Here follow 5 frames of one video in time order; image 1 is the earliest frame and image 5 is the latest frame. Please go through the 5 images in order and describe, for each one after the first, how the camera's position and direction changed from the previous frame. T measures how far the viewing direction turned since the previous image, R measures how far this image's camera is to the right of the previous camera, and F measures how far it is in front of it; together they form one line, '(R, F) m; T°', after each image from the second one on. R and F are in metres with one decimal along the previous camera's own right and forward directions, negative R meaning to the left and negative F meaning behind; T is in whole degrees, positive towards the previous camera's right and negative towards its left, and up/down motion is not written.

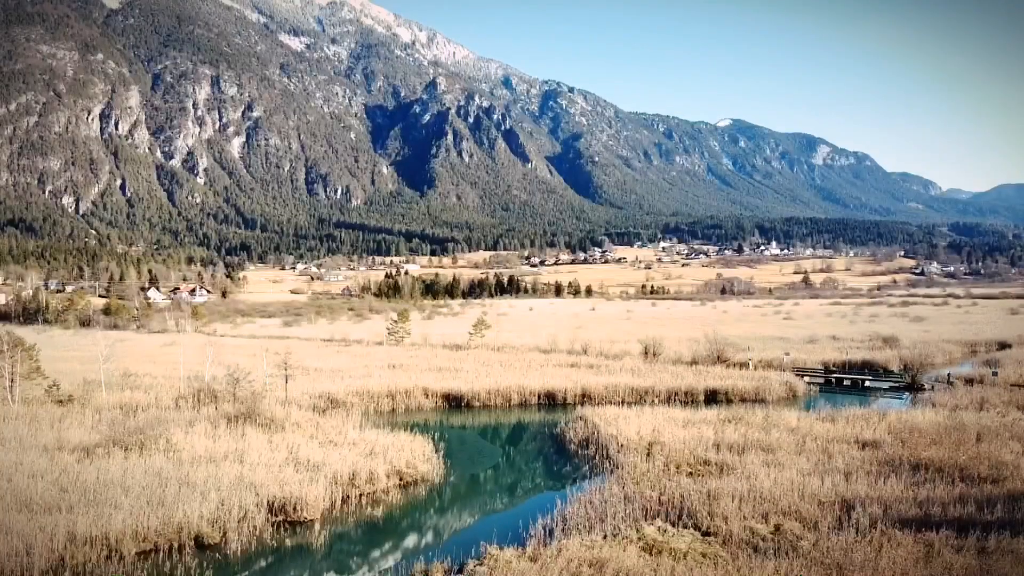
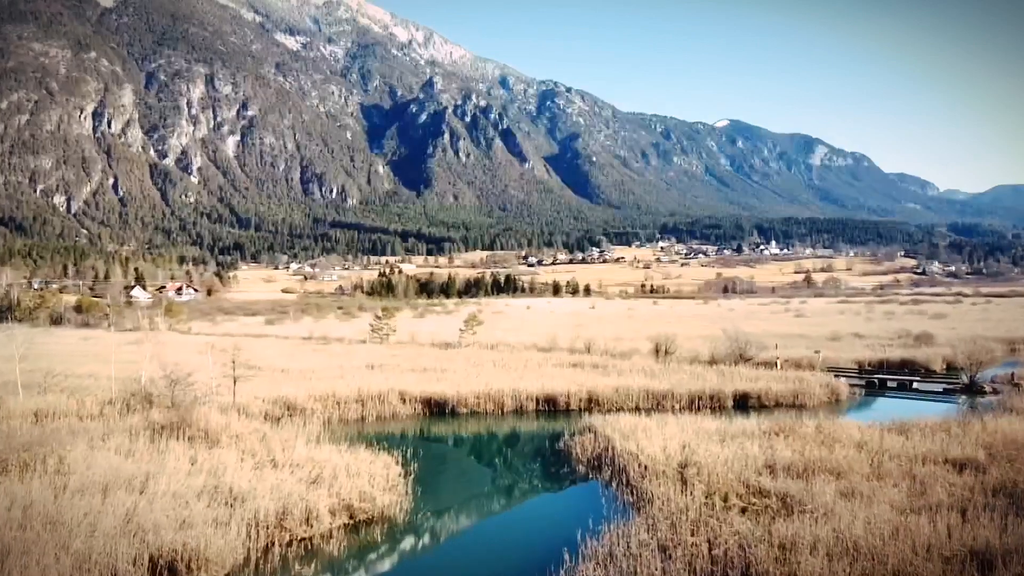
(+0.1, +3.9) m; 0°
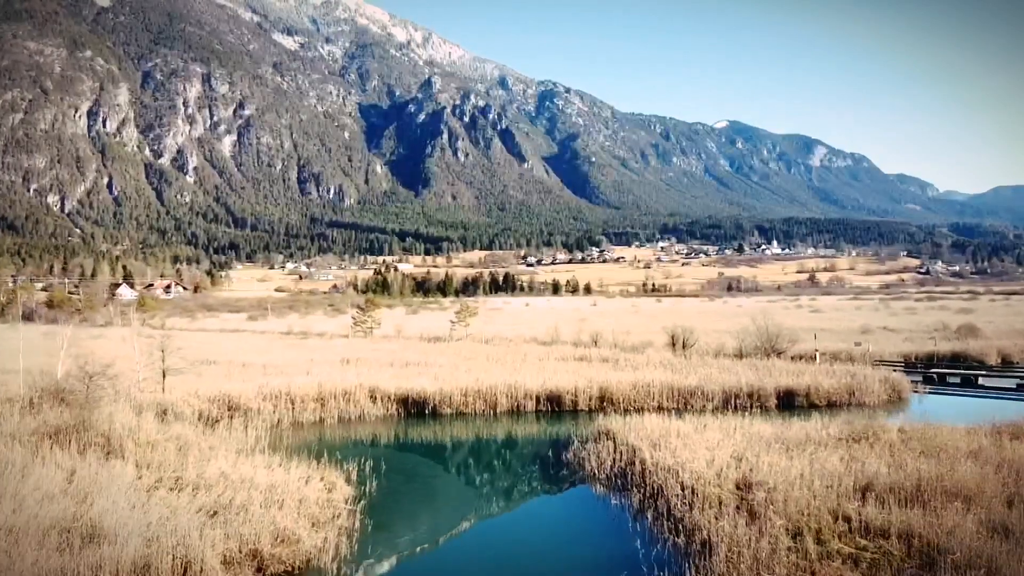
(+0.1, +3.7) m; 0°
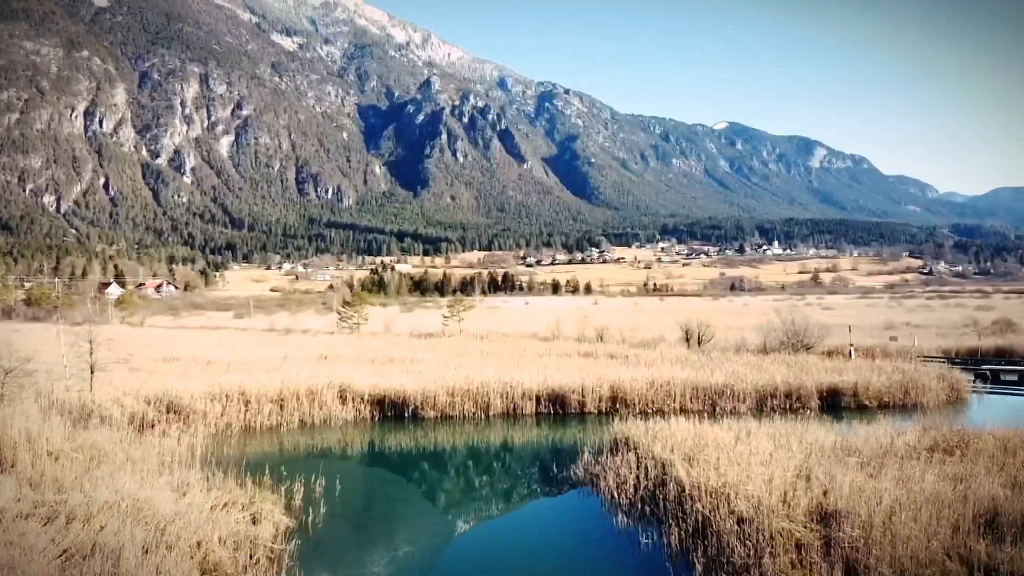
(+0.1, +2.6) m; 0°
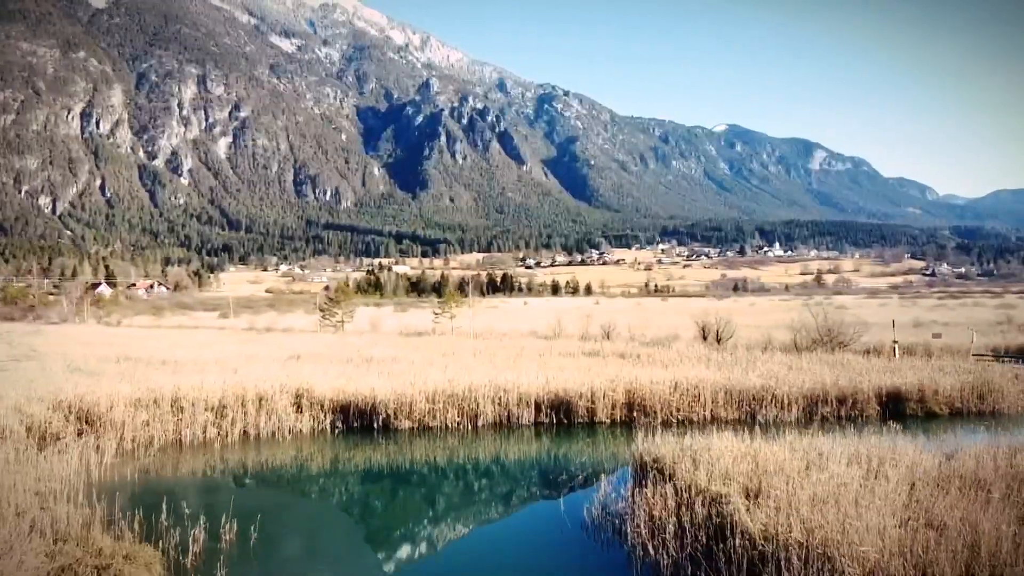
(+0.1, +2.5) m; 0°
